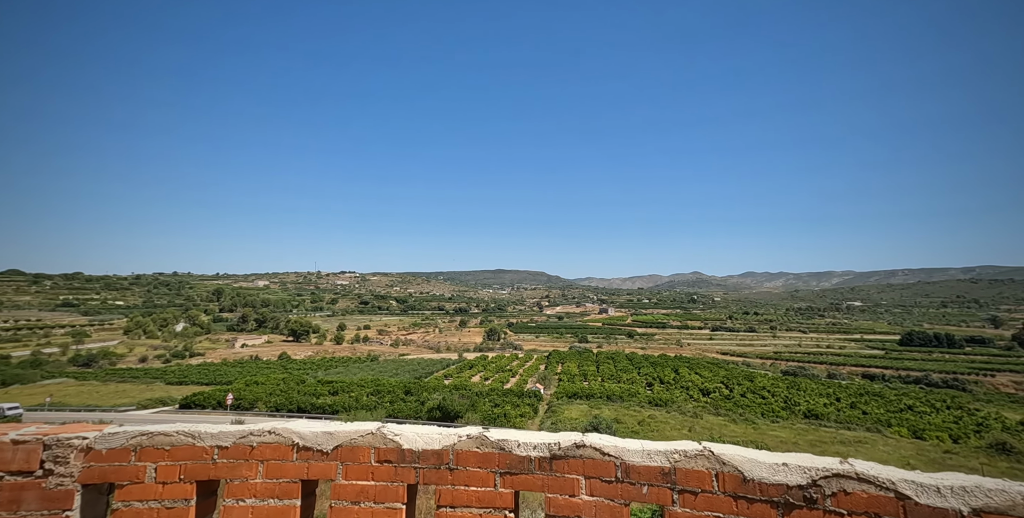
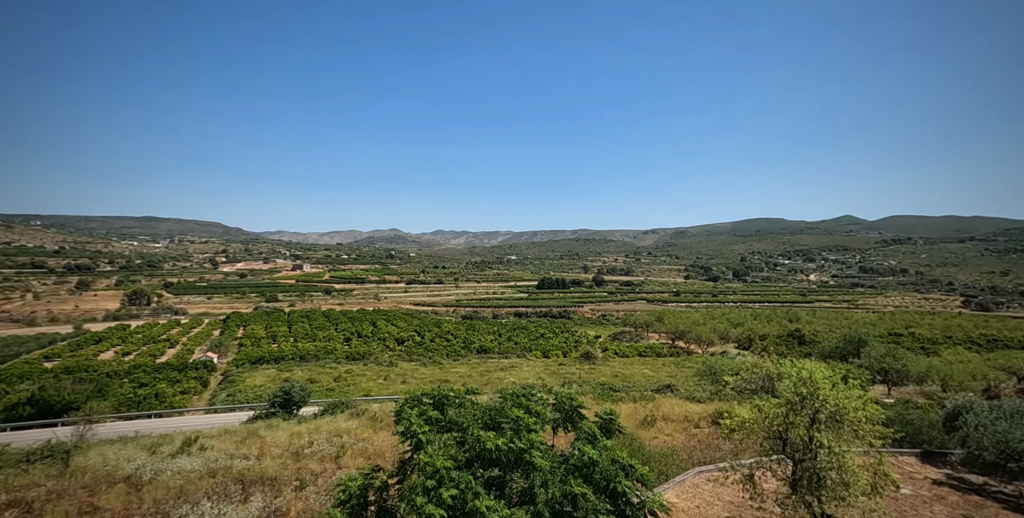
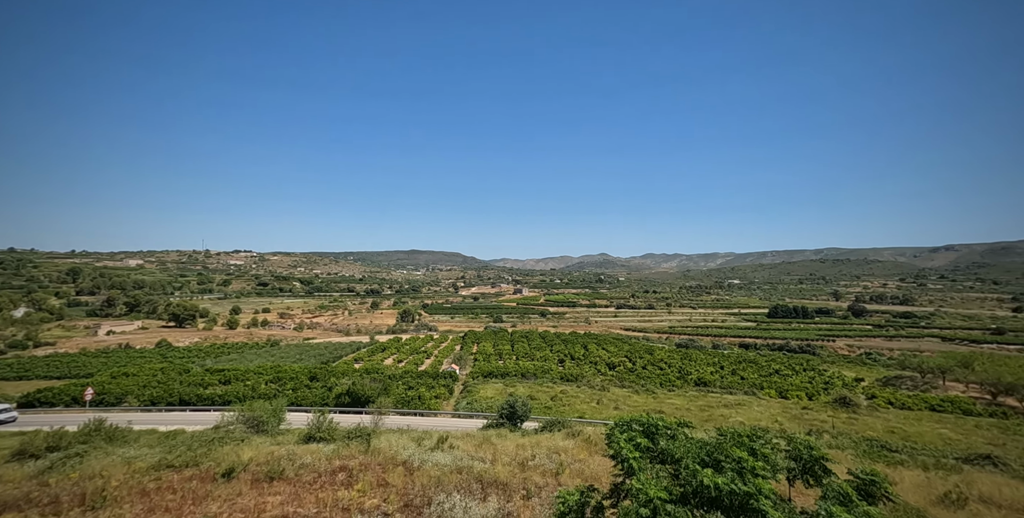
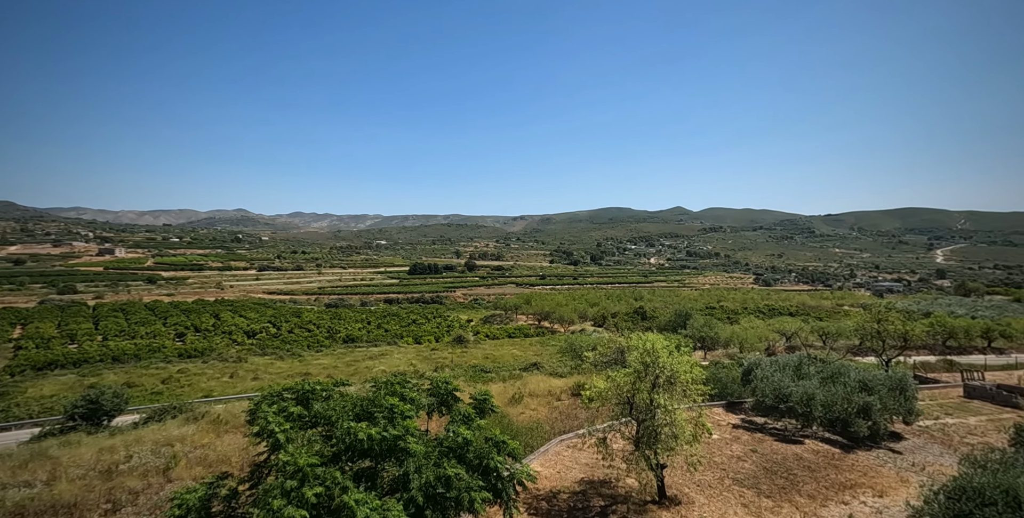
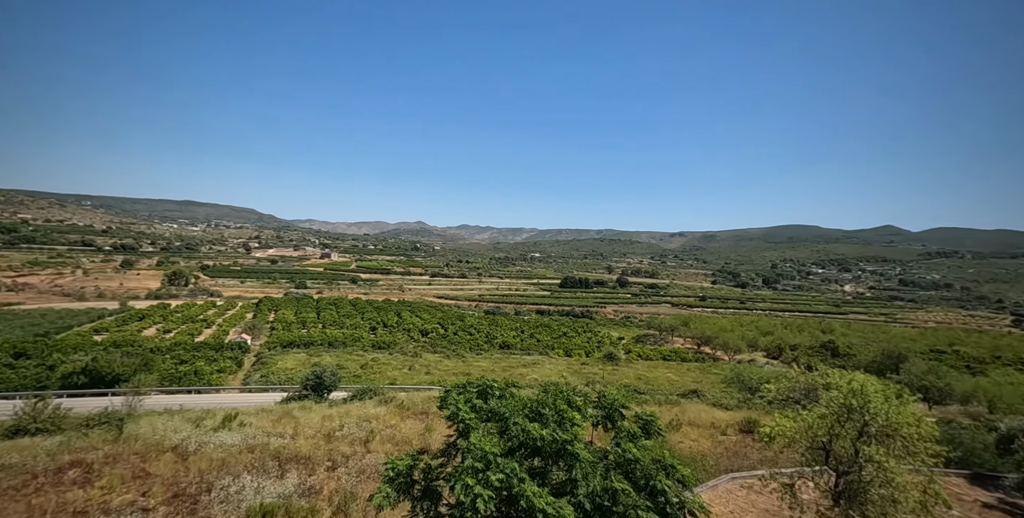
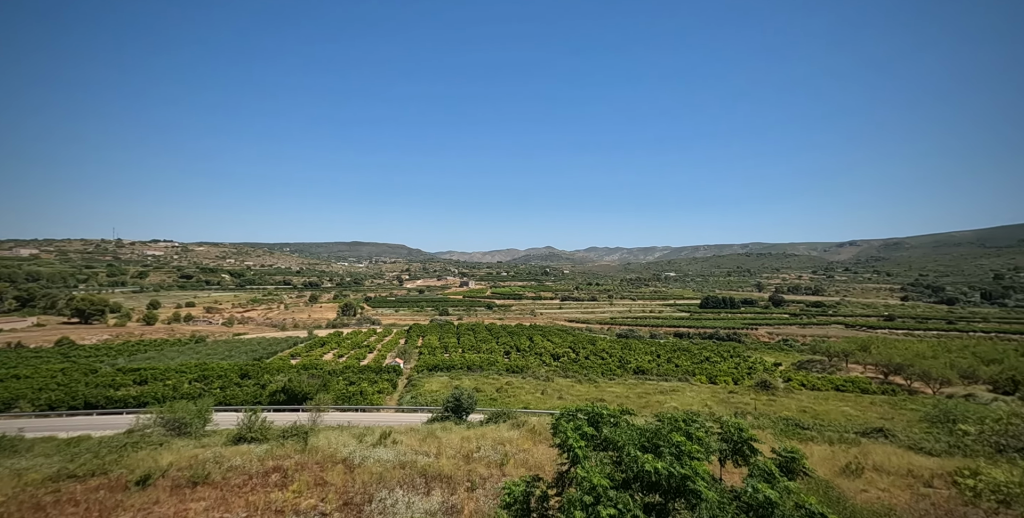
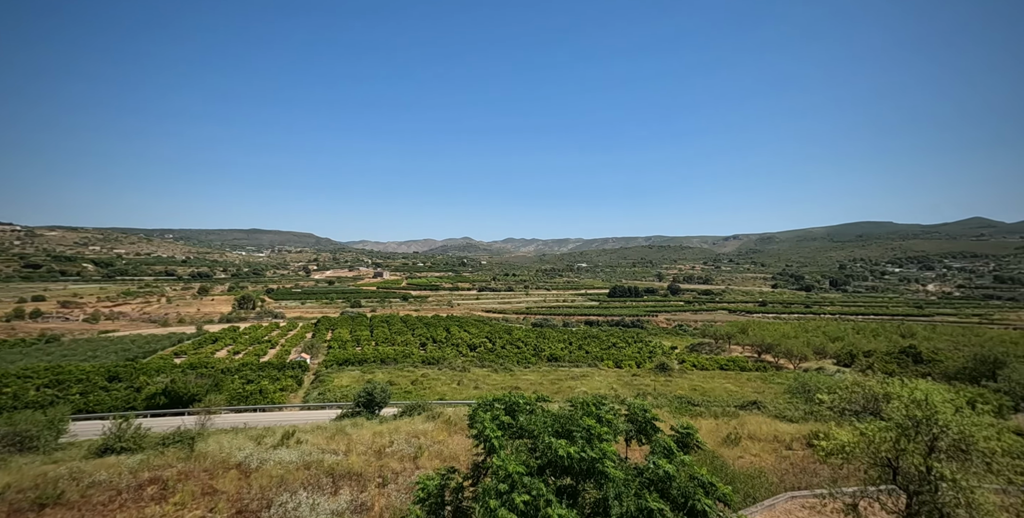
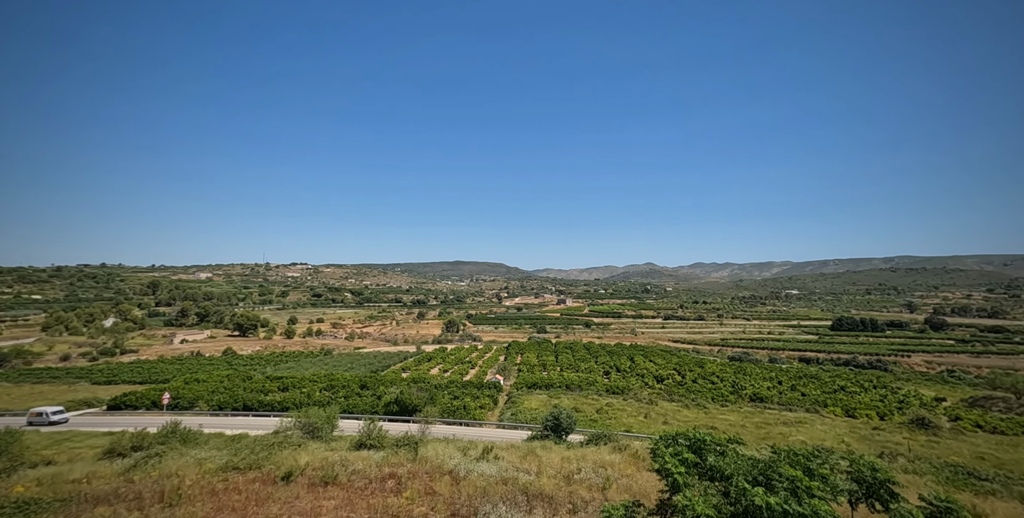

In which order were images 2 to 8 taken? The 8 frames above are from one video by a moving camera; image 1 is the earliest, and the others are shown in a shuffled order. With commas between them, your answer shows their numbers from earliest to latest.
8, 3, 6, 7, 2, 4, 5
